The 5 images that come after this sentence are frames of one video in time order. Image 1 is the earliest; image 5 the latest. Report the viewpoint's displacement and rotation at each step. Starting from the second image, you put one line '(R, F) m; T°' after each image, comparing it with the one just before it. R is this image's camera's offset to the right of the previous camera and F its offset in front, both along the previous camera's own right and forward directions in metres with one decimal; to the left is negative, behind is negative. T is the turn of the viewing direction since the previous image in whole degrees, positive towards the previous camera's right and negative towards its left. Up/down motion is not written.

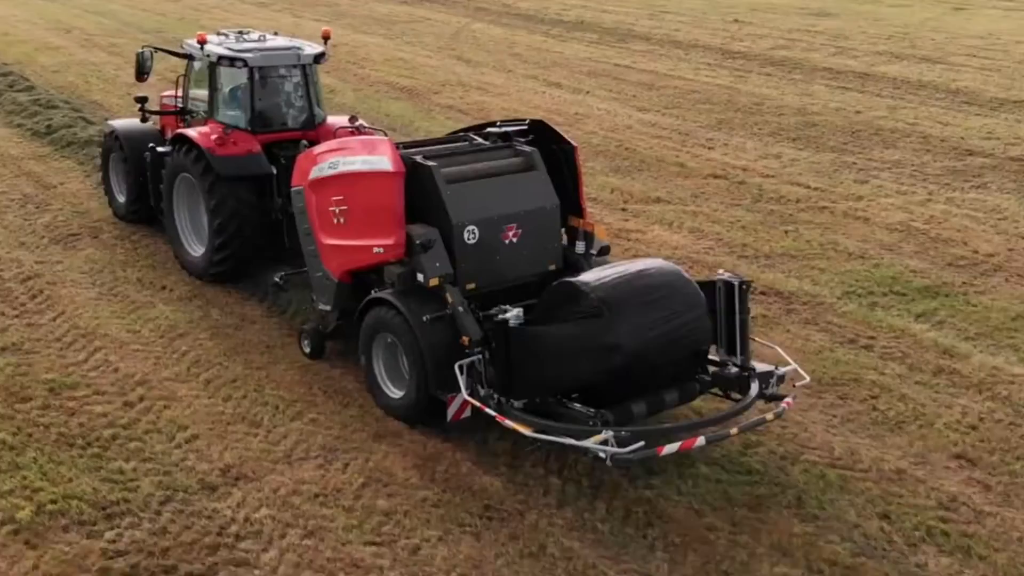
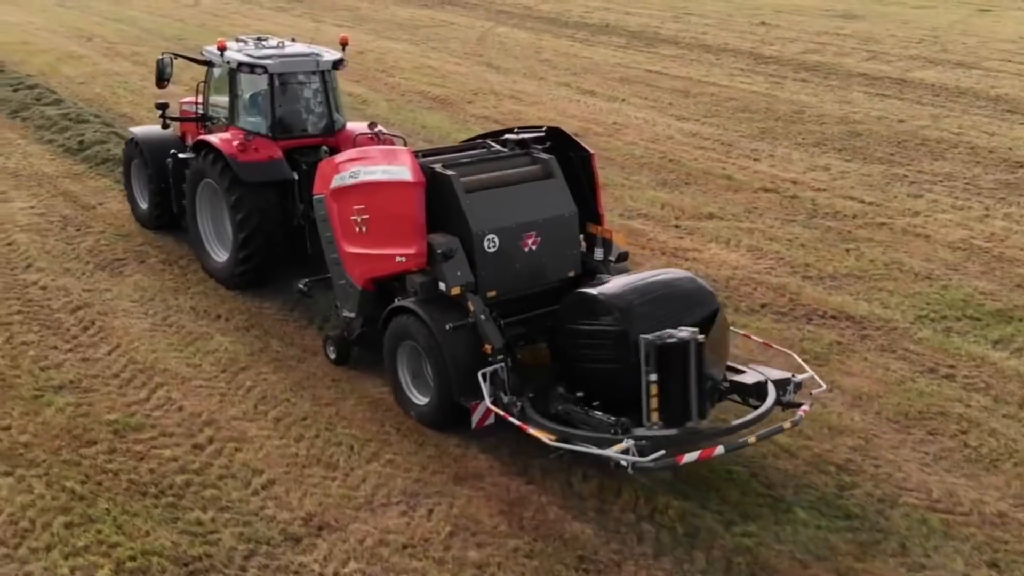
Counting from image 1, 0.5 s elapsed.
(-0.6, +0.2) m; 0°
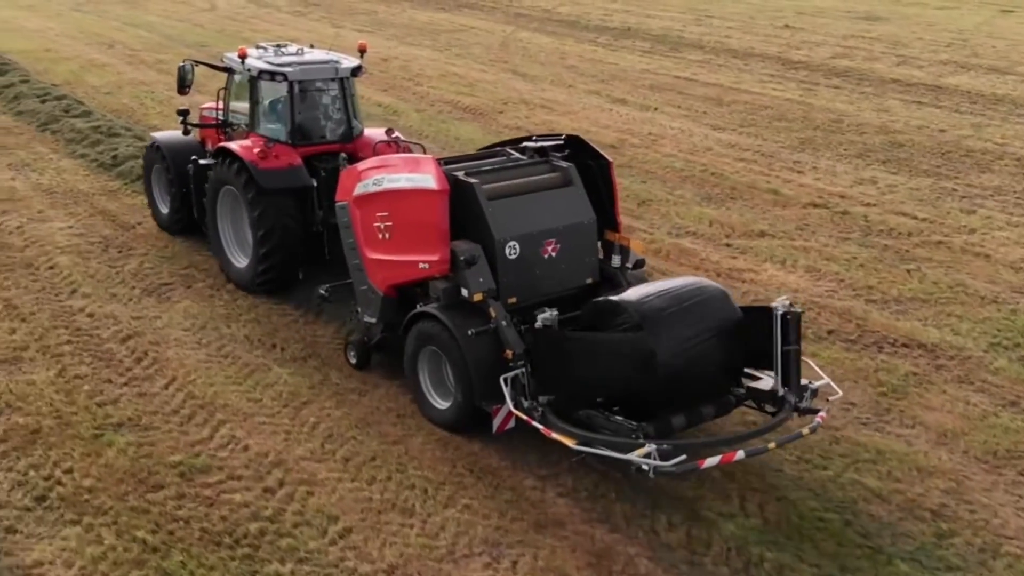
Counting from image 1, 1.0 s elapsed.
(-0.5, +0.2) m; 0°
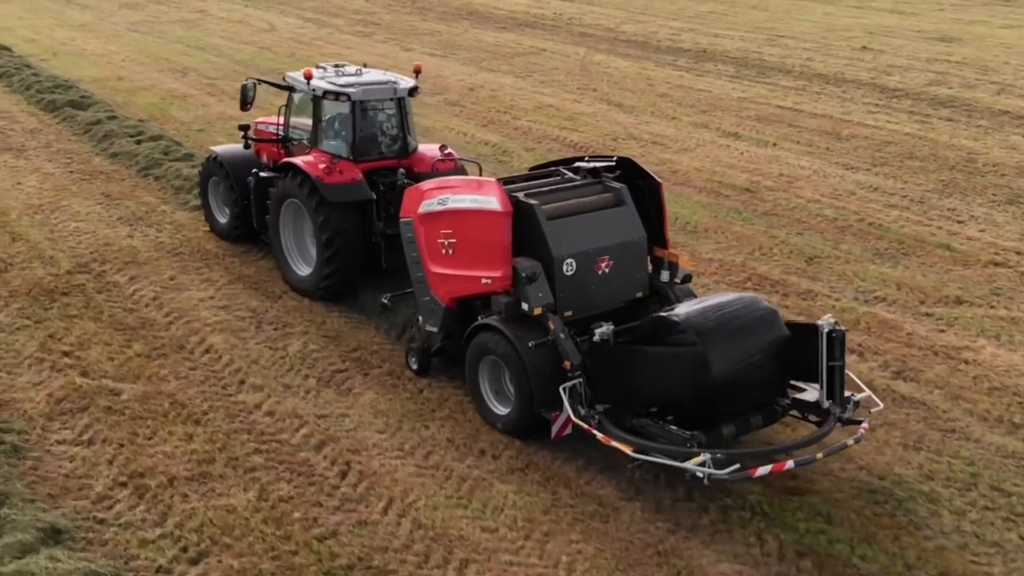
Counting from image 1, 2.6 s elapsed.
(-1.9, +0.9) m; 0°
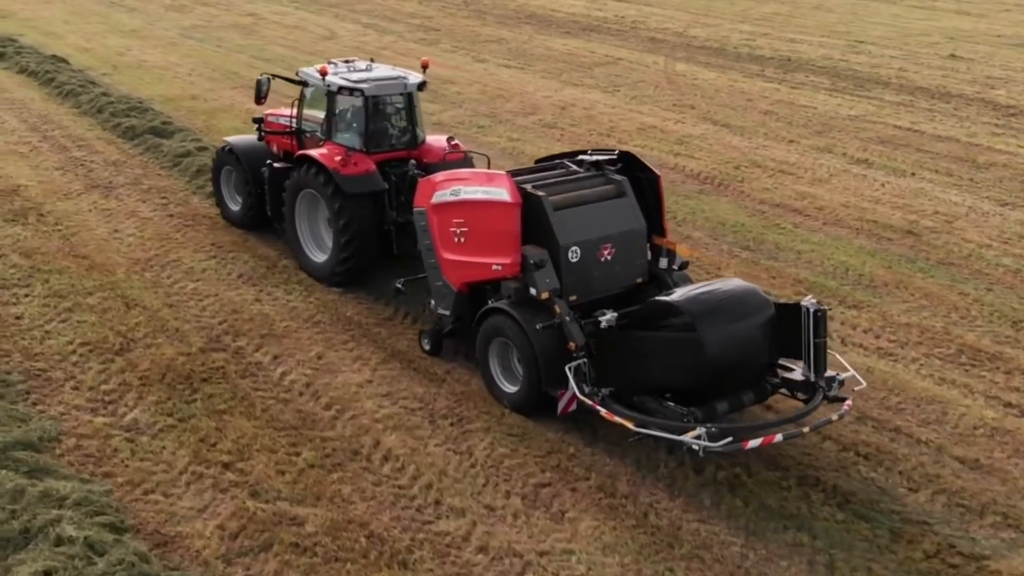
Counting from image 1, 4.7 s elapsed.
(-1.7, +1.1) m; 0°
